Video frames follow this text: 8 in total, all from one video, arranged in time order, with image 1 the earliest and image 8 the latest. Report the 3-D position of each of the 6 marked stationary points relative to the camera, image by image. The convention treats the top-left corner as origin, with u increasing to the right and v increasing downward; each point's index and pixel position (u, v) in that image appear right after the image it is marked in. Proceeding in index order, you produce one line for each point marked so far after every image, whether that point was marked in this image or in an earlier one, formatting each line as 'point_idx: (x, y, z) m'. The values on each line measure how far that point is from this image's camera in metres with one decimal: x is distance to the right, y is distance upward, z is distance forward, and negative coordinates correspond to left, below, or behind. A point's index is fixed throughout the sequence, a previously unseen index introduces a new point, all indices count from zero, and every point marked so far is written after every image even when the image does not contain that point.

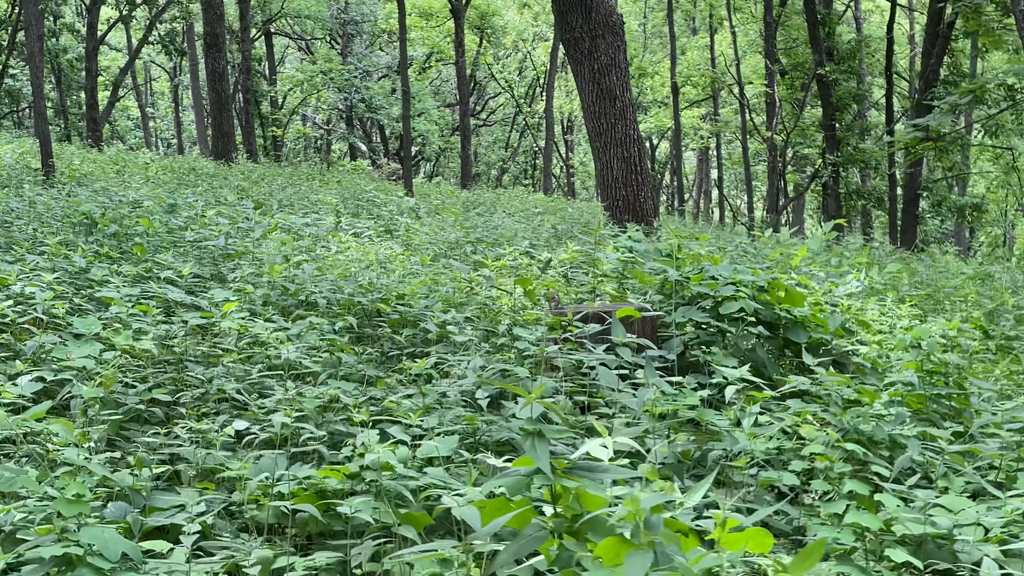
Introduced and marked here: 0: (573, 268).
0: (+0.4, +0.1, +6.1) m
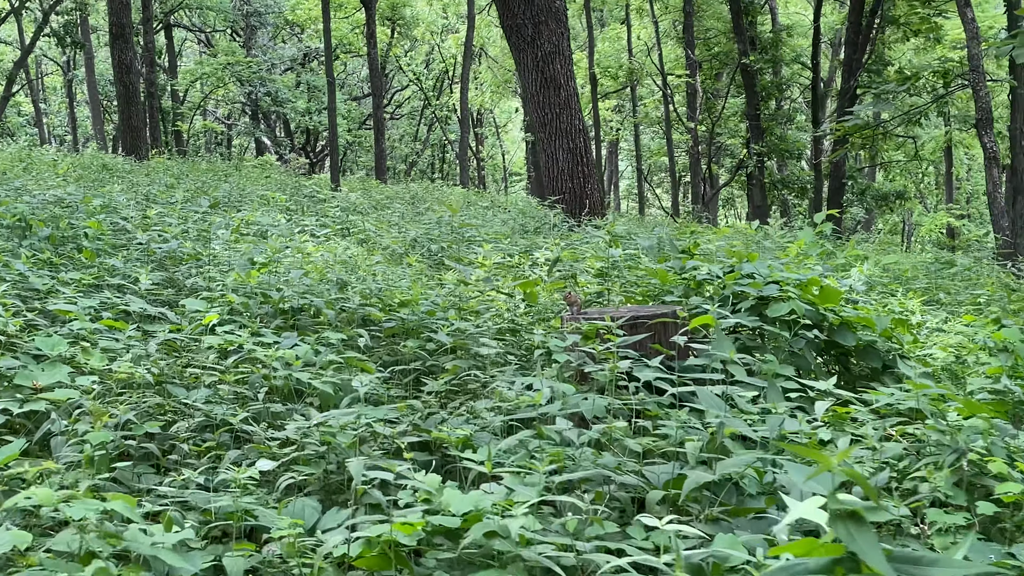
0: (+0.3, +0.1, +5.6) m
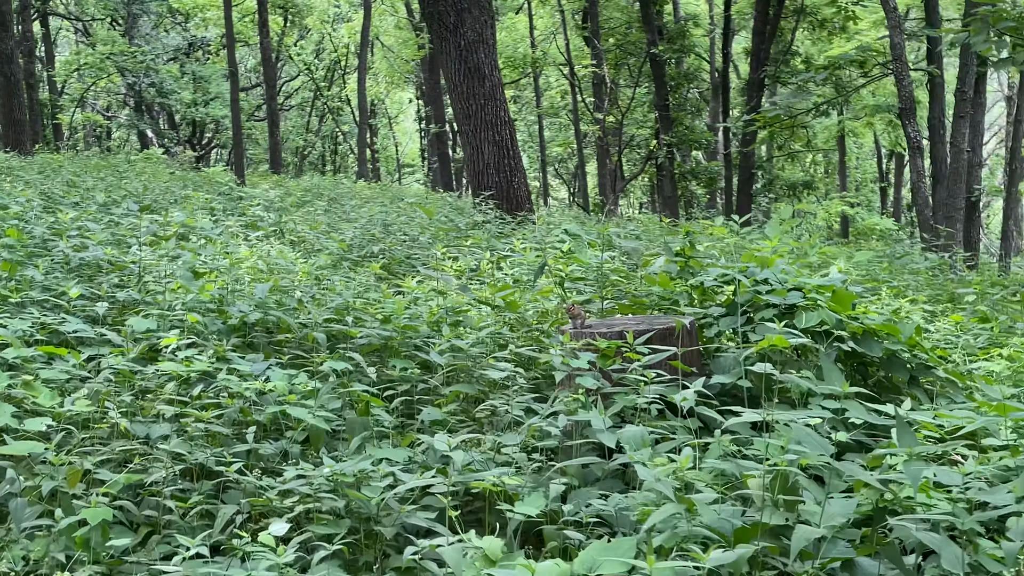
0: (+0.2, 0.0, +5.2) m
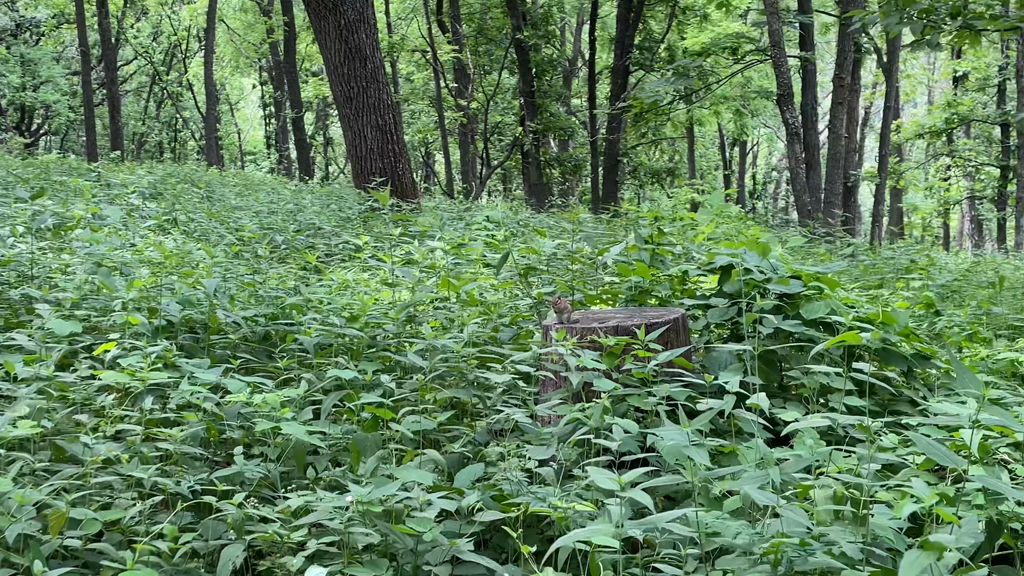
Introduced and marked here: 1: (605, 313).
0: (-0.1, +0.1, +4.8) m
1: (+0.3, -0.1, +3.6) m
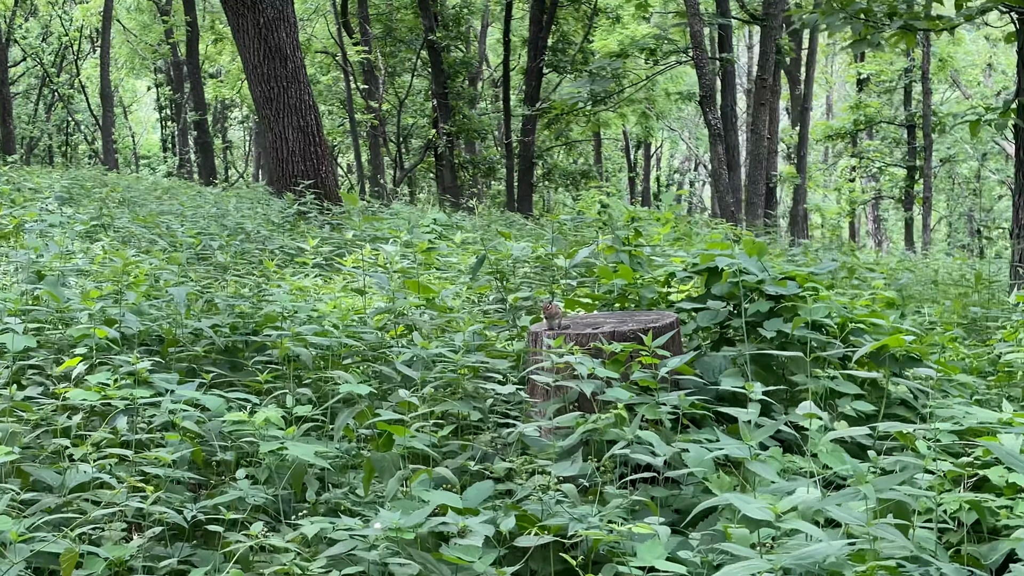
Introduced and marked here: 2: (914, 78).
0: (-0.2, +0.1, +4.6) m
1: (+0.2, -0.1, +3.5) m
2: (+5.5, +2.9, +17.0) m
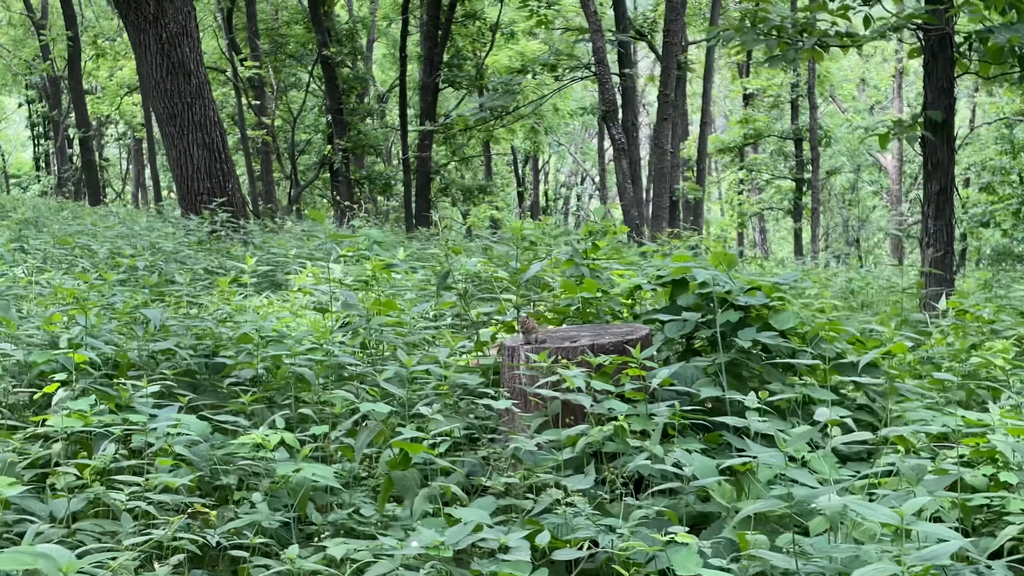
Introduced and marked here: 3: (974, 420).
0: (-0.4, 0.0, +4.6) m
1: (+0.2, -0.1, +3.5) m
2: (+4.1, +2.8, +17.5) m
3: (+1.1, -0.3, +2.9) m
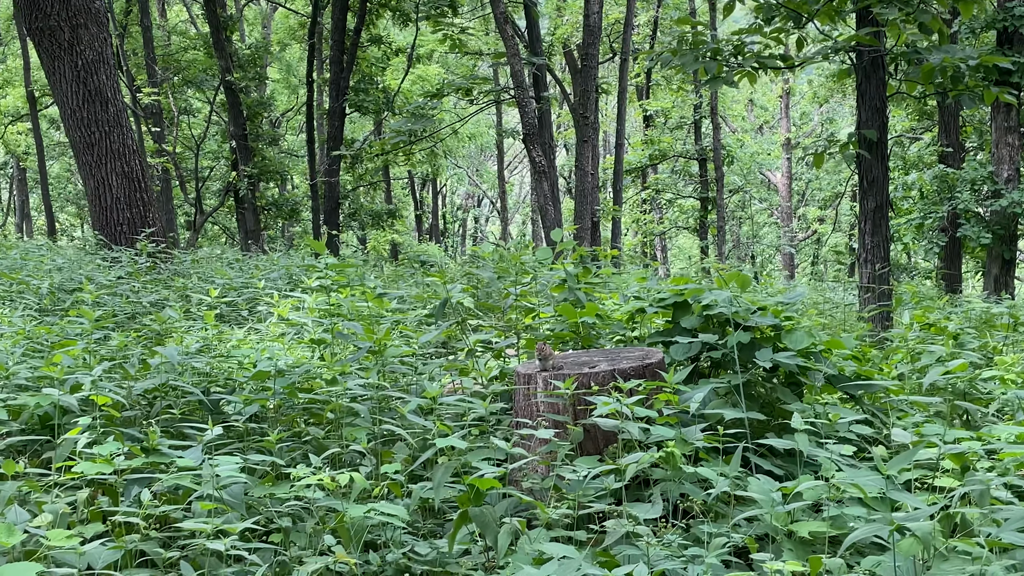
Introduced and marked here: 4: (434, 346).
0: (-0.4, -0.1, +4.5) m
1: (+0.2, -0.2, +3.5) m
2: (+2.8, +2.5, +17.8) m
3: (+1.2, -0.4, +3.0) m
4: (-0.3, -0.2, +4.3) m
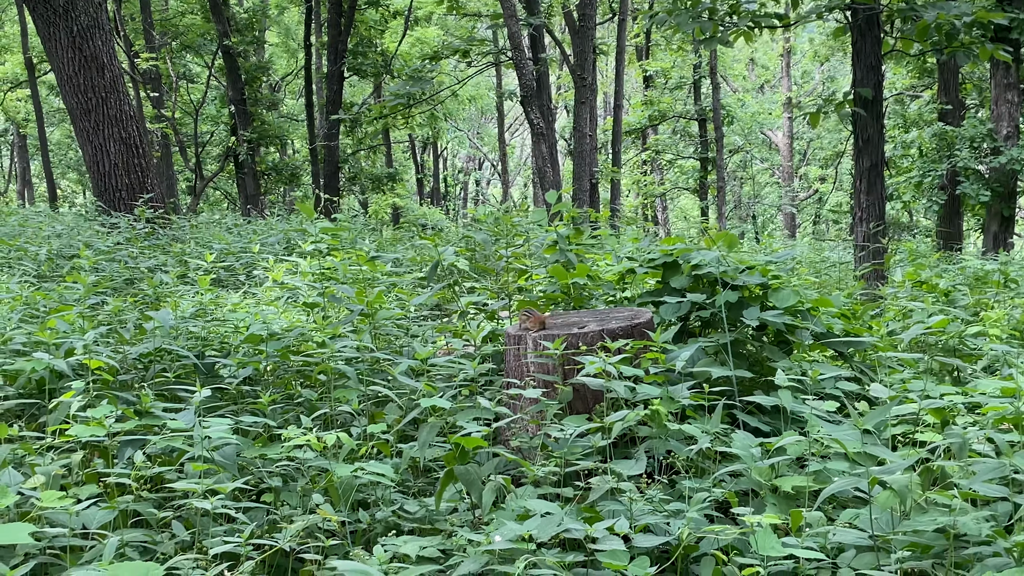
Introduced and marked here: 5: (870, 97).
0: (-0.5, 0.0, +4.6) m
1: (+0.2, -0.1, +3.5) m
2: (+2.7, +3.1, +17.7) m
3: (+1.2, -0.2, +3.0) m
4: (-0.3, -0.1, +4.3) m
5: (+1.9, +1.0, +6.6) m
